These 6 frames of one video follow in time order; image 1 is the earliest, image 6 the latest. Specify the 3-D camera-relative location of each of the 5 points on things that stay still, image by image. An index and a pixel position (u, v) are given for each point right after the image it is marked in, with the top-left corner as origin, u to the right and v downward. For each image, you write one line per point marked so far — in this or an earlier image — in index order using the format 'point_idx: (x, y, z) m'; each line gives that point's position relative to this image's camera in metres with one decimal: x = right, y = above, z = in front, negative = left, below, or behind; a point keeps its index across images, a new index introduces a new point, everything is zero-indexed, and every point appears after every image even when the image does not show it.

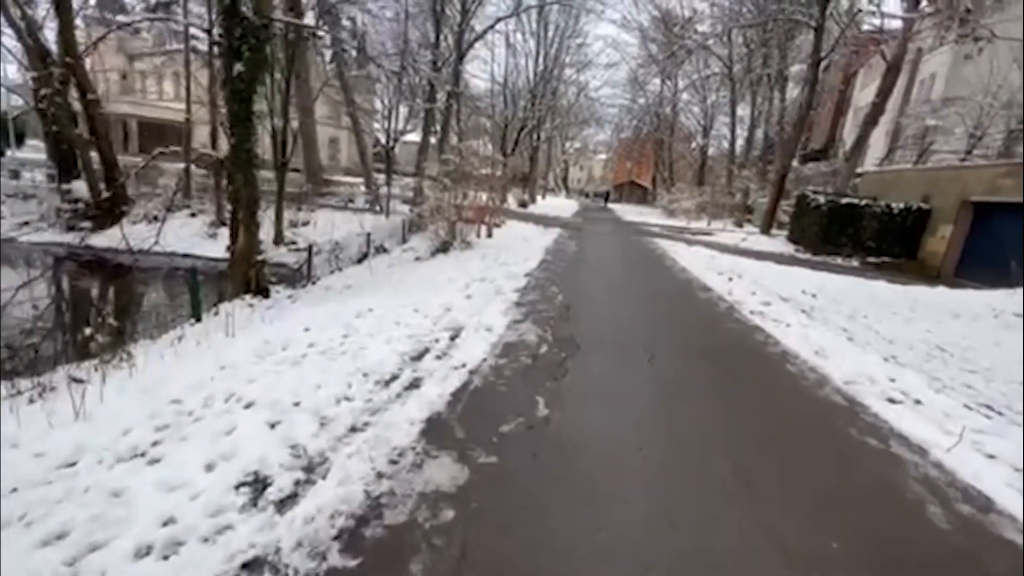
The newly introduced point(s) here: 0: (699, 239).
0: (+7.1, +1.9, +17.8) m
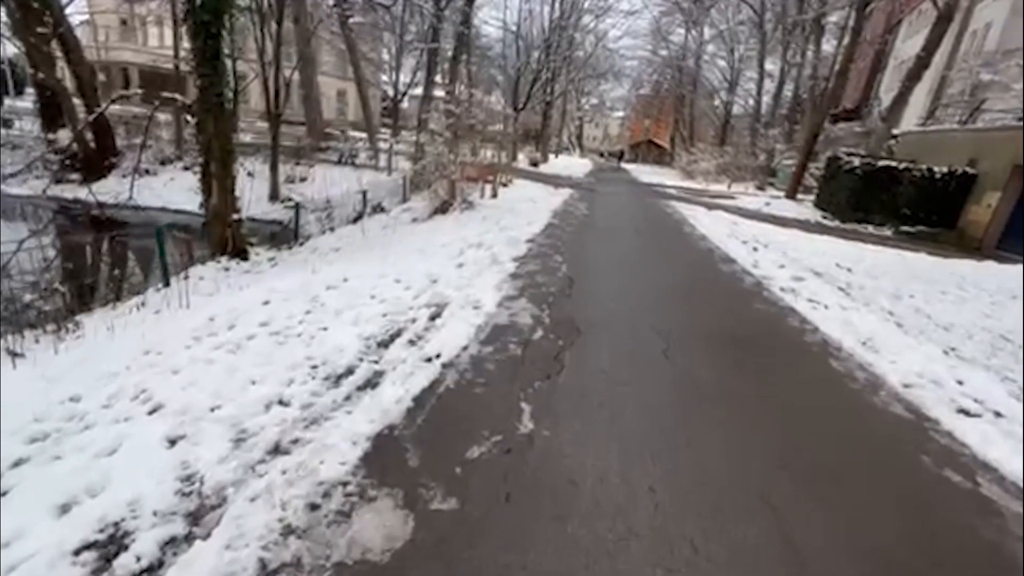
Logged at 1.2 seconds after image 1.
0: (+7.4, +3.1, +16.8) m
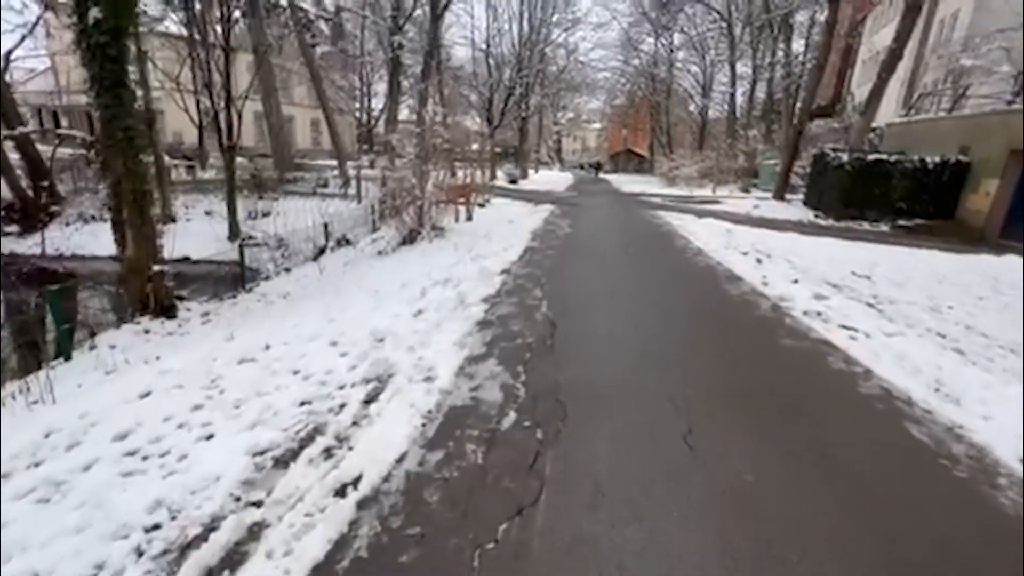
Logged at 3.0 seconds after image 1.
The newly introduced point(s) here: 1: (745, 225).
0: (+6.7, +2.8, +16.3) m
1: (+6.1, +1.6, +12.1) m
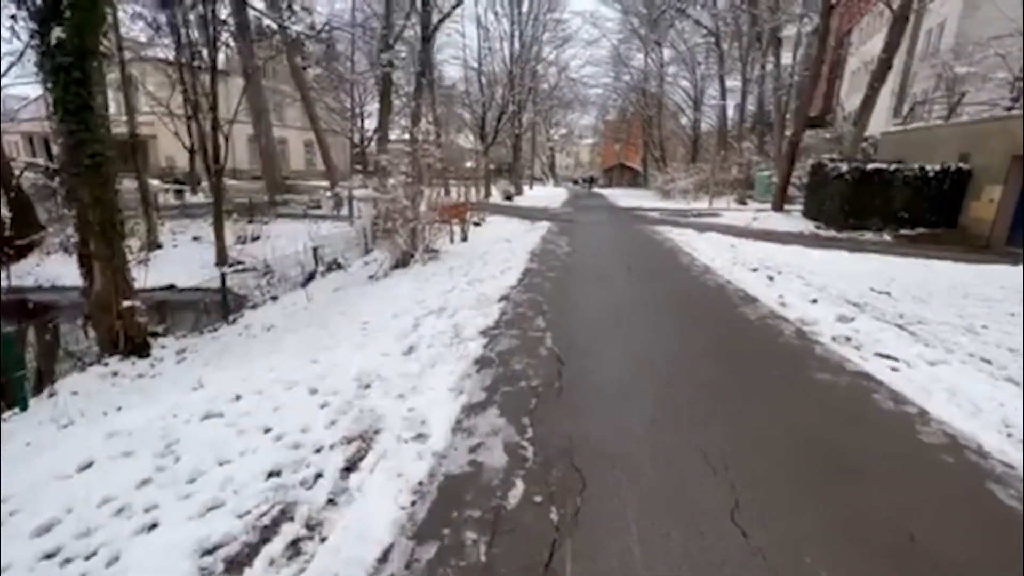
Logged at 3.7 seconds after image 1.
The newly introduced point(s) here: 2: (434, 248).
0: (+6.5, +2.3, +16.1) m
1: (+6.0, +1.3, +11.8) m
2: (-1.8, +0.9, +10.6) m
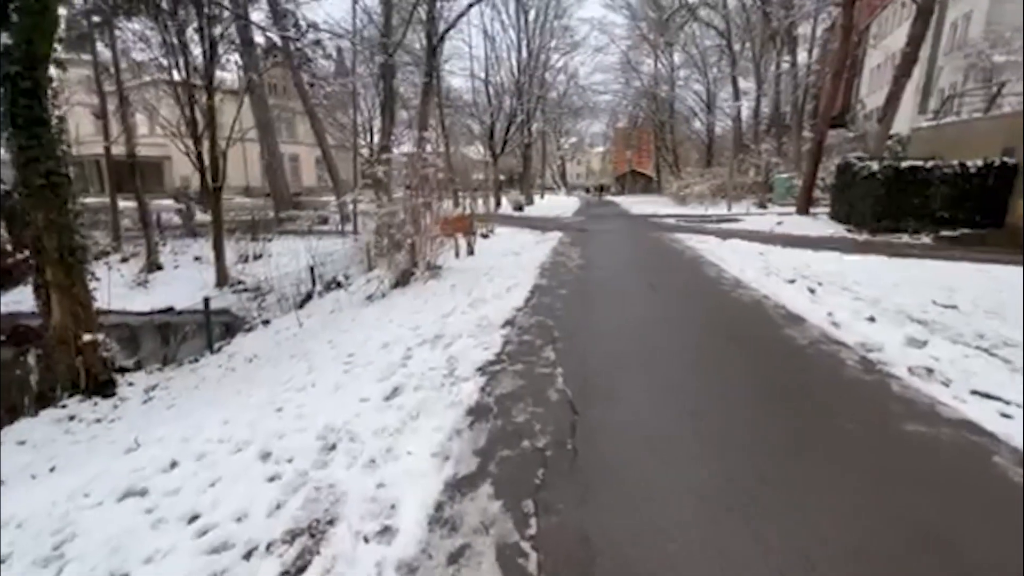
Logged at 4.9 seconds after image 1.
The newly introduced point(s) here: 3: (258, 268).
0: (+6.9, +2.0, +15.4) m
1: (+6.2, +1.0, +11.1) m
2: (-1.6, +0.6, +10.1) m
3: (-6.0, +0.5, +11.0) m
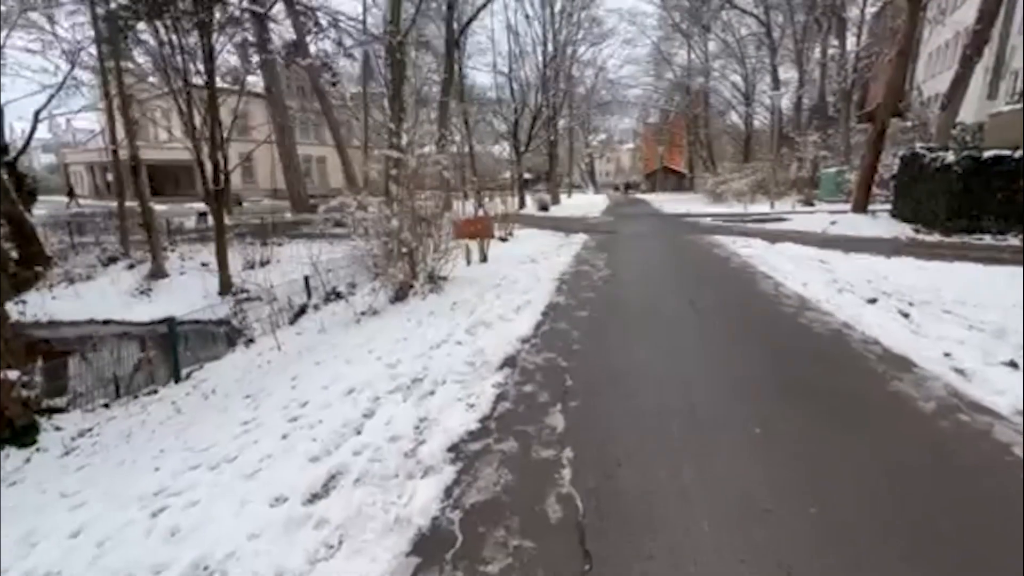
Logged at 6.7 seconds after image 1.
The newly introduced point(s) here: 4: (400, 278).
0: (+7.6, +1.8, +14.0) m
1: (+6.6, +0.9, +9.8) m
2: (-1.2, +0.4, +9.3) m
3: (-5.5, +0.3, +10.4) m
4: (-1.8, +0.3, +8.4) m
